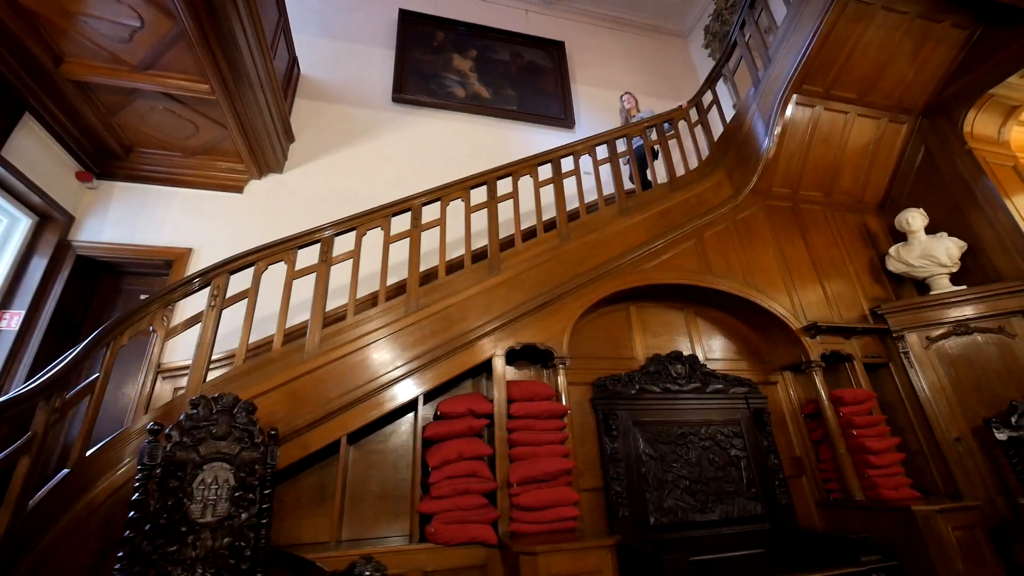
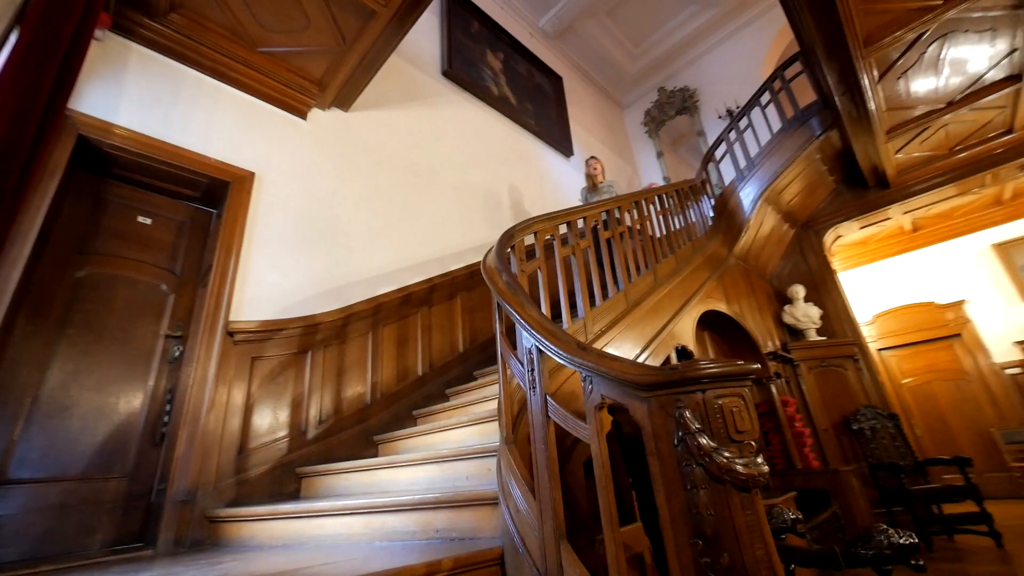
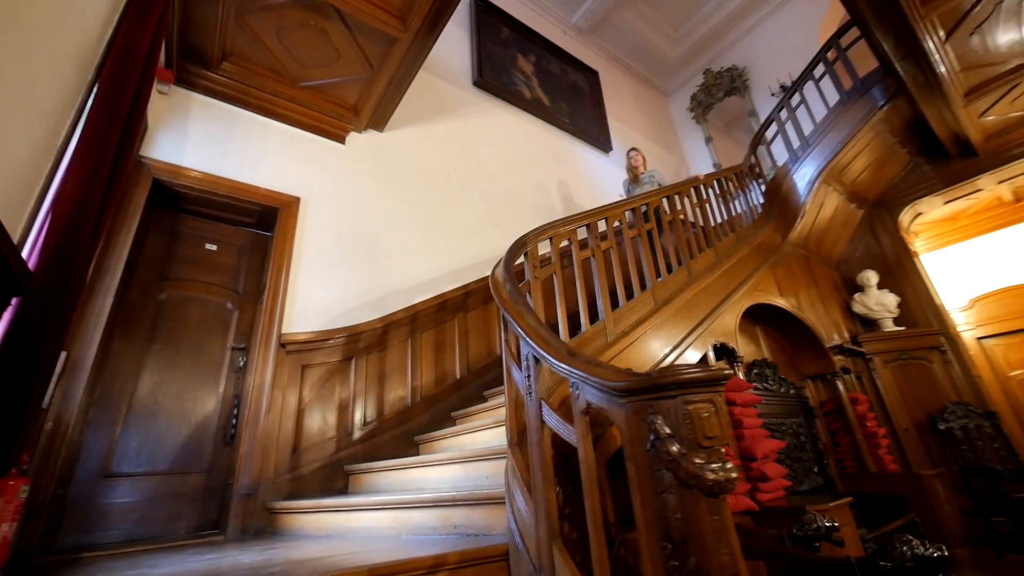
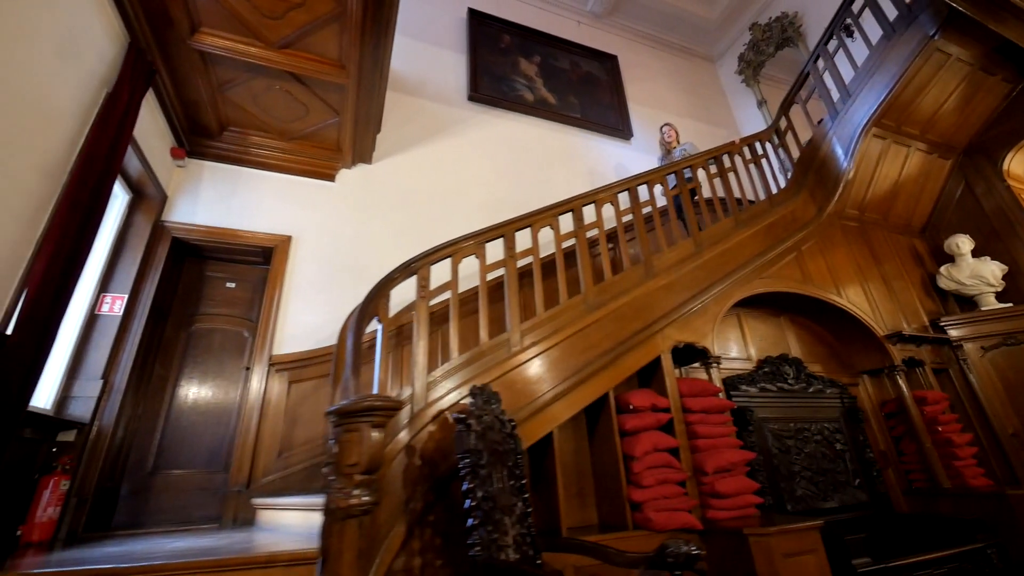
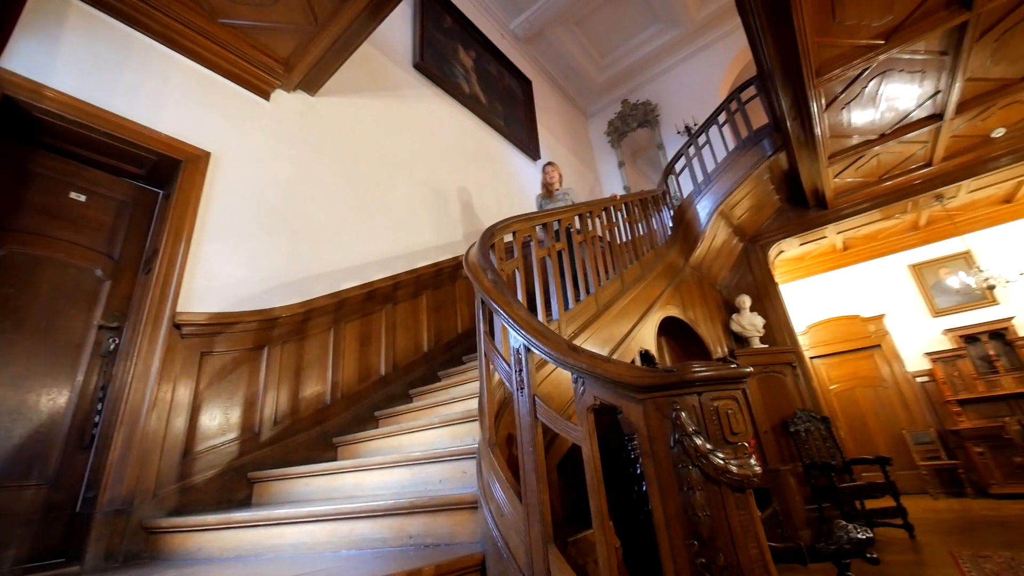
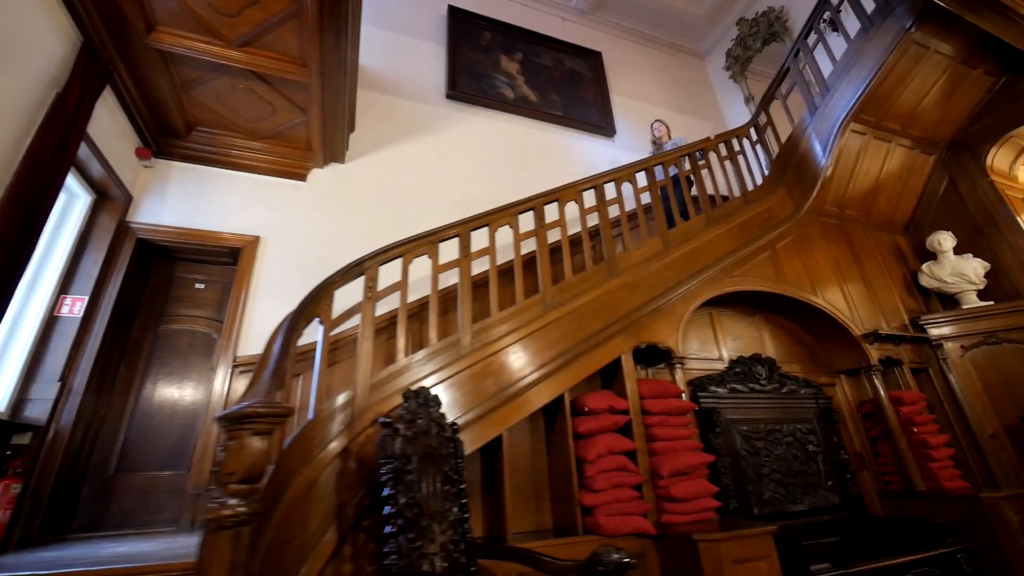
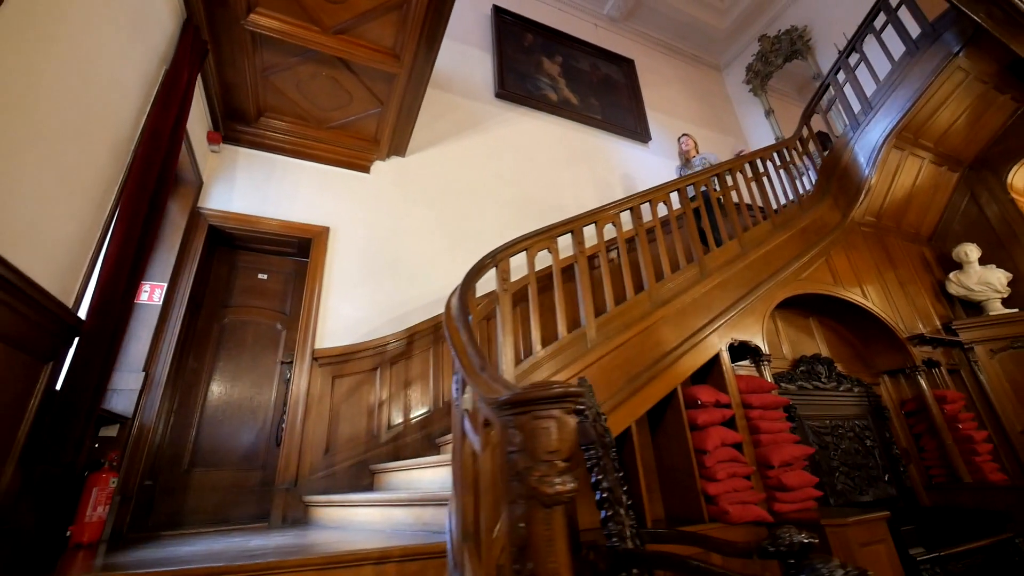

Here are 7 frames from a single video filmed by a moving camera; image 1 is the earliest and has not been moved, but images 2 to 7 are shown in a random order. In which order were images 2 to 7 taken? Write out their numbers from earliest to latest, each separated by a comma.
6, 4, 7, 3, 2, 5
